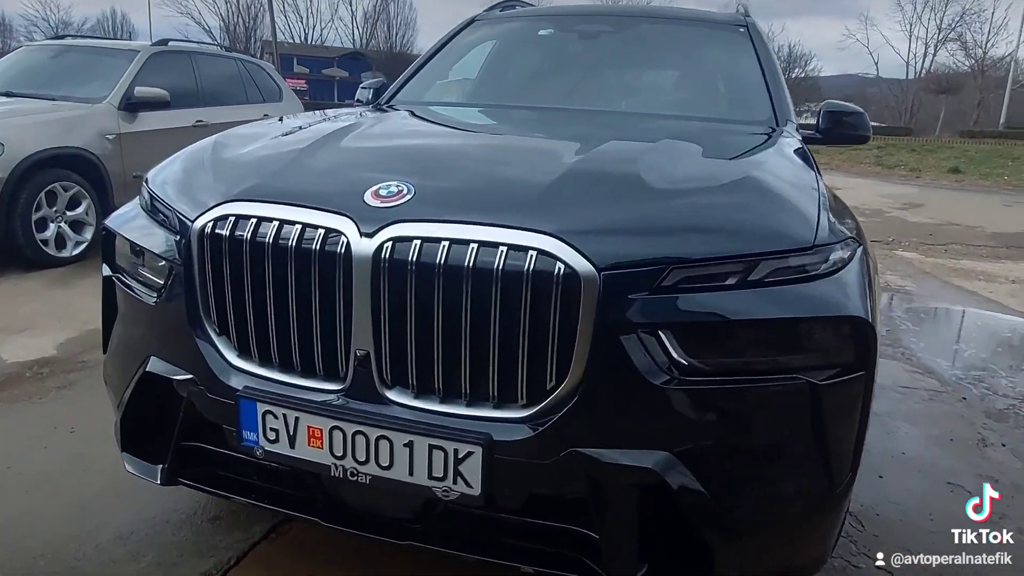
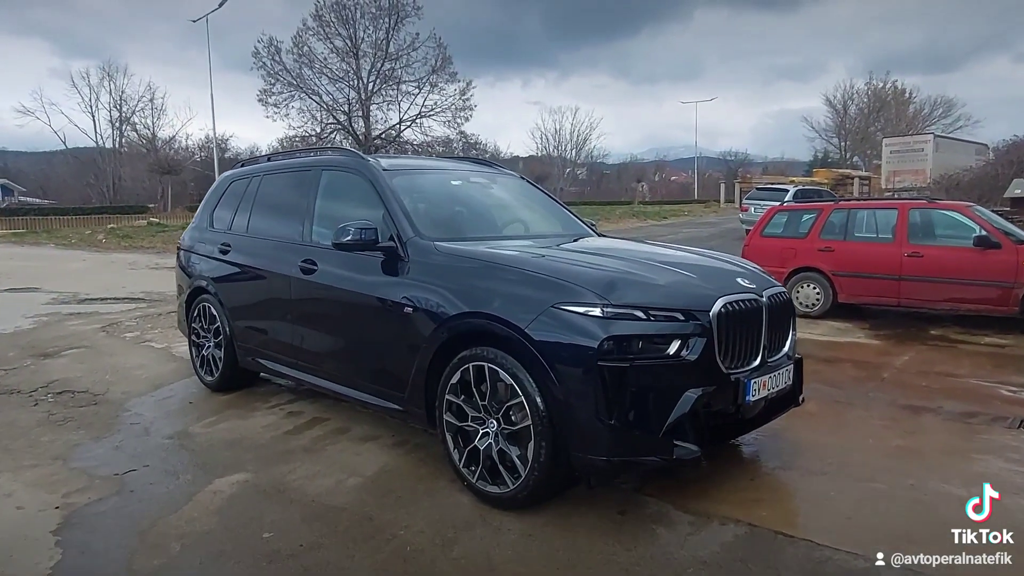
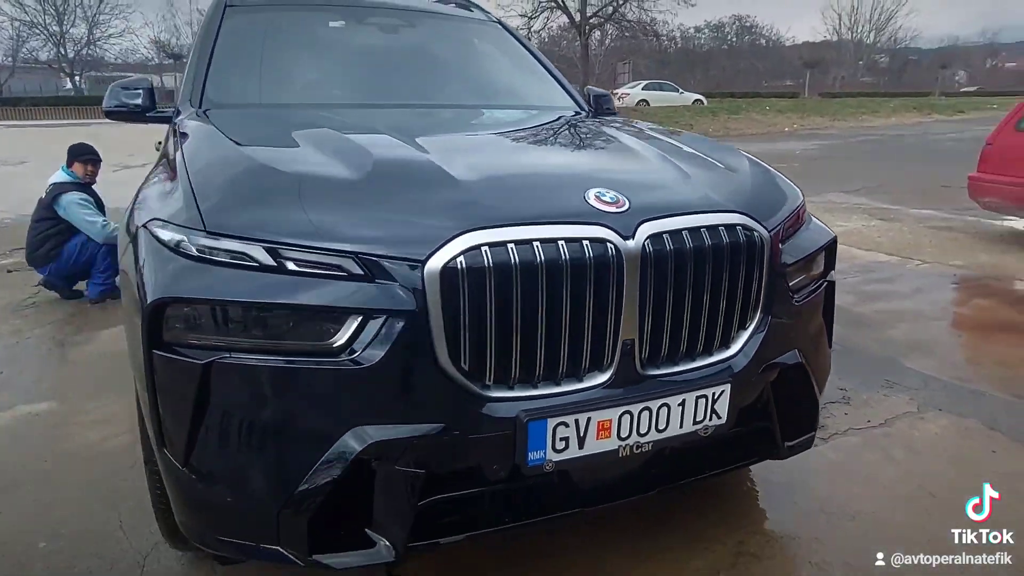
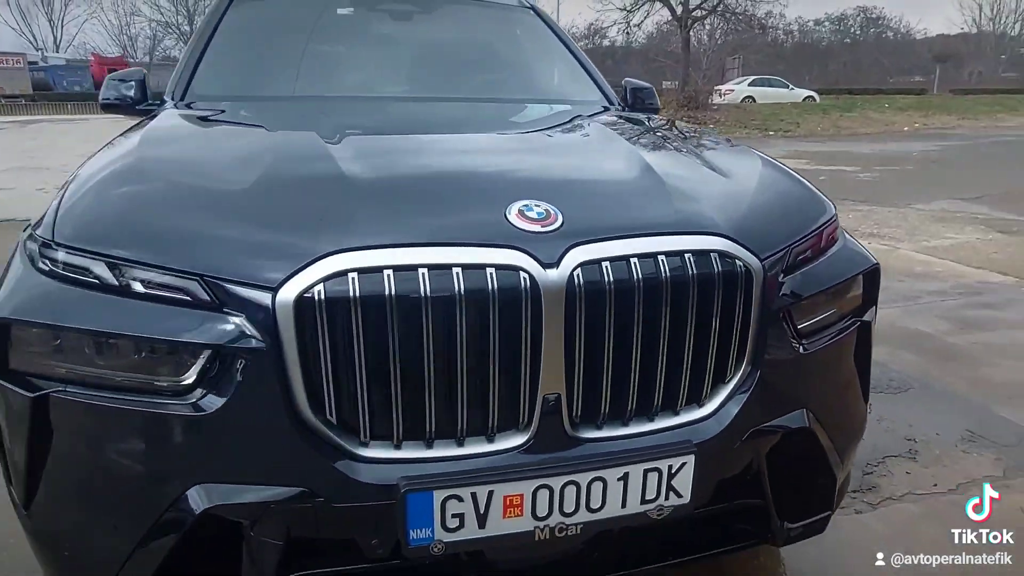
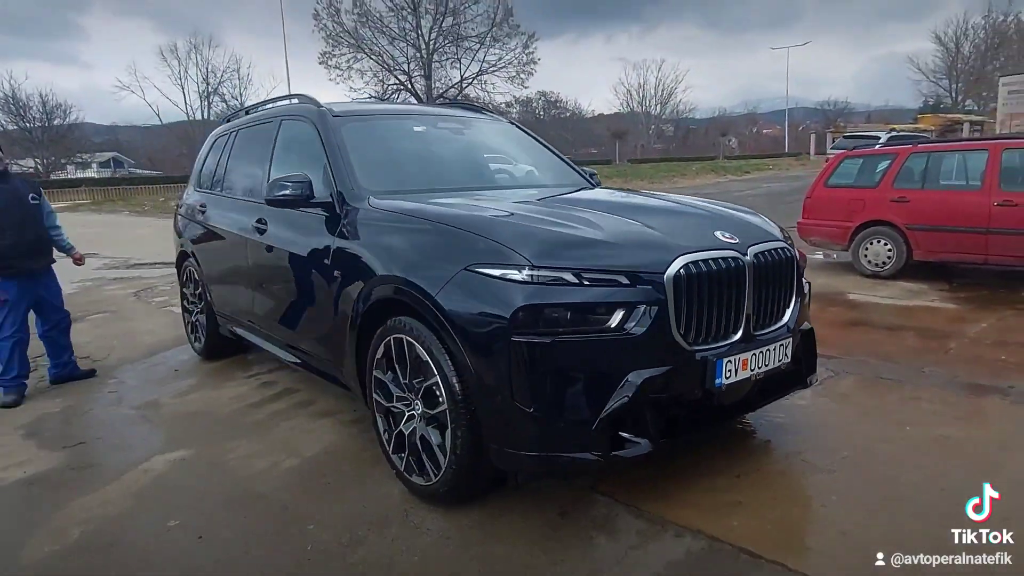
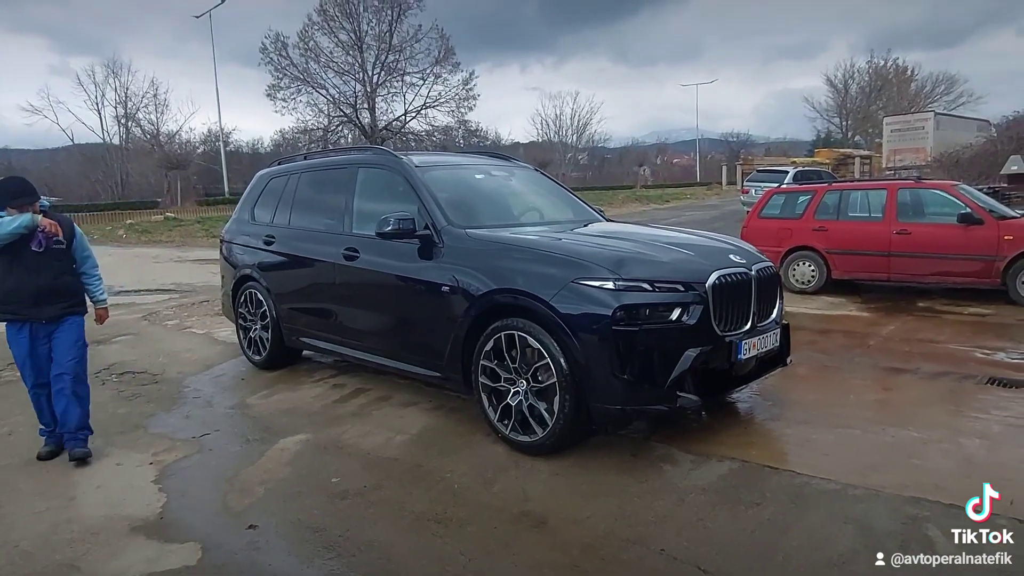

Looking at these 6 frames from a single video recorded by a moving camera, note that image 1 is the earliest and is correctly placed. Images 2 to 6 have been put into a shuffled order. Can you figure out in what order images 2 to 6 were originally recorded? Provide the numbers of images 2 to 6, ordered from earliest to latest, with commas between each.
4, 3, 5, 6, 2
